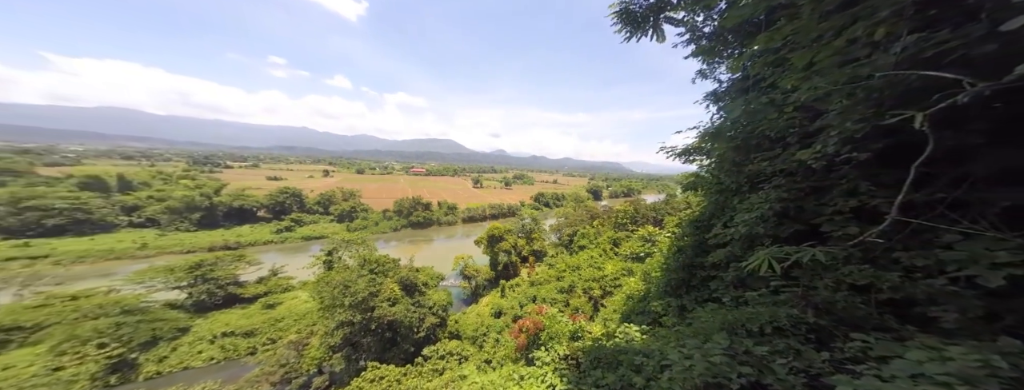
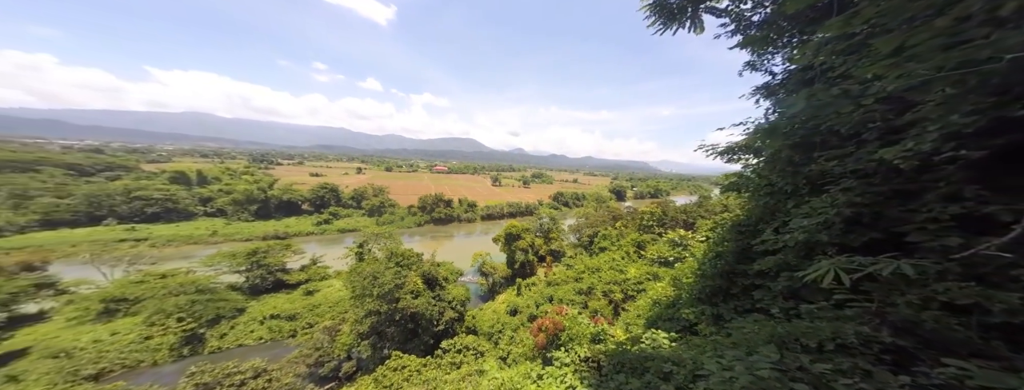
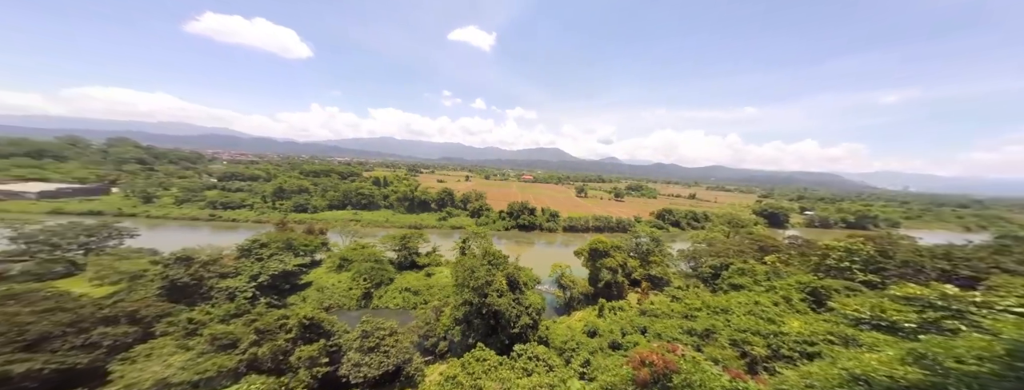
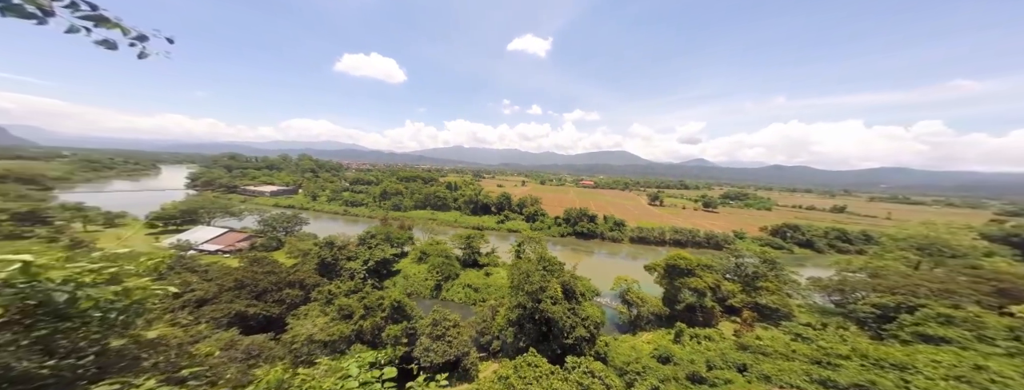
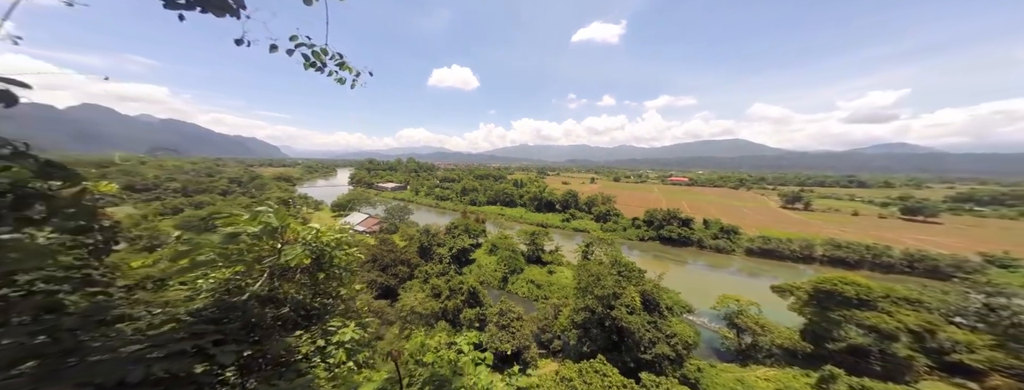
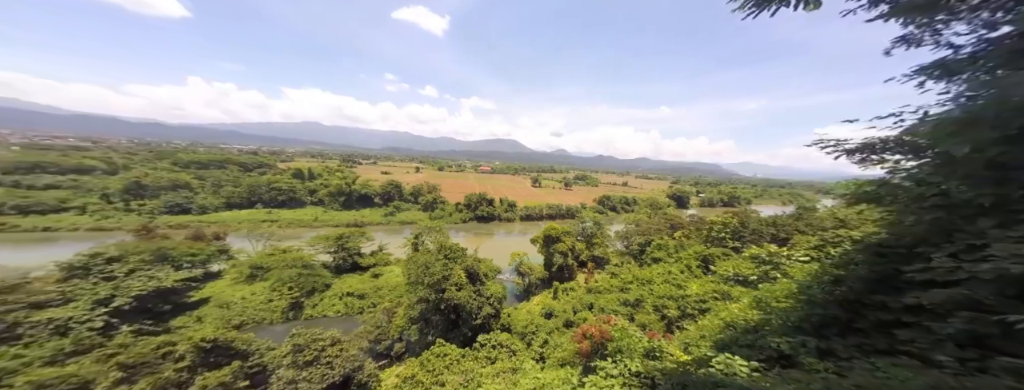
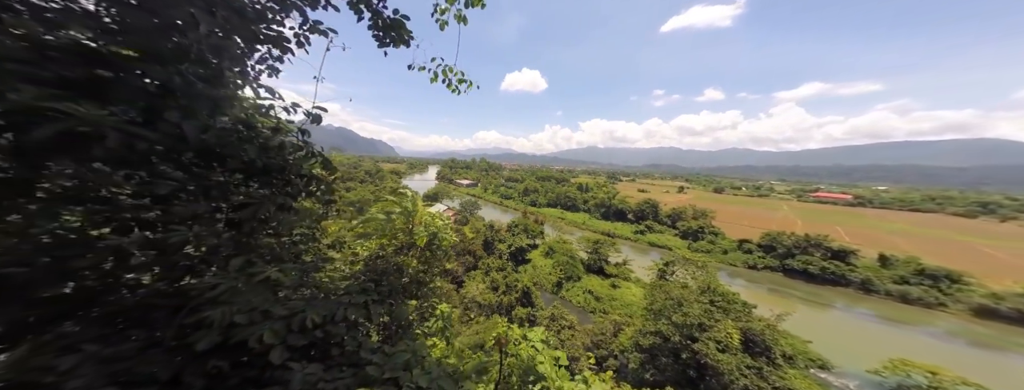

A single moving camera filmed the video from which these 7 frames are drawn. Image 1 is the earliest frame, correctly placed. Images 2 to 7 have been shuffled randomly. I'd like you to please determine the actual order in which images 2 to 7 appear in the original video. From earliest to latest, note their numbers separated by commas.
2, 6, 3, 4, 5, 7
